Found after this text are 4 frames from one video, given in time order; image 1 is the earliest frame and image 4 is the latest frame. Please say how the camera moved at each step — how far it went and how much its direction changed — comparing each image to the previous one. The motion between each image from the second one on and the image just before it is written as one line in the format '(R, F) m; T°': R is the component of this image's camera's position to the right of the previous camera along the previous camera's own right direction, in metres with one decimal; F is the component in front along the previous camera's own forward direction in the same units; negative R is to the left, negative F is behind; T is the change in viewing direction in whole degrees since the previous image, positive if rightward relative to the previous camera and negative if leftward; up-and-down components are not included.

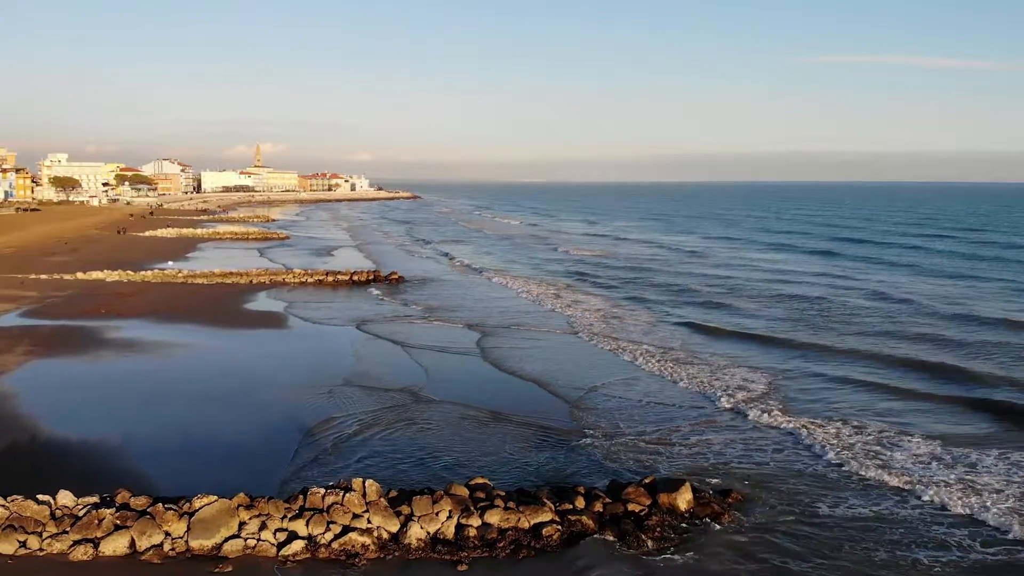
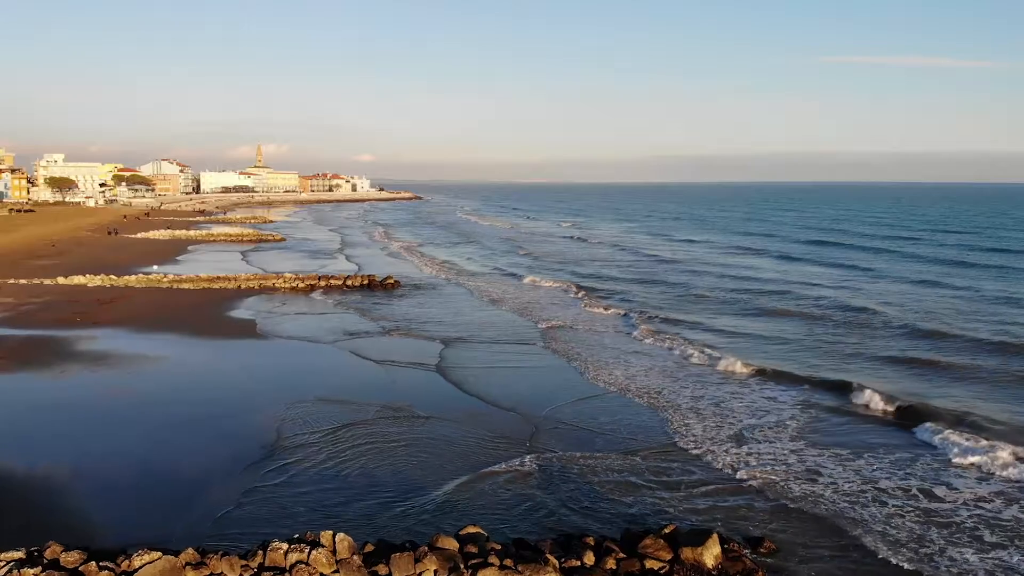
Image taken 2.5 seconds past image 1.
(0.0, +1.2) m; 0°
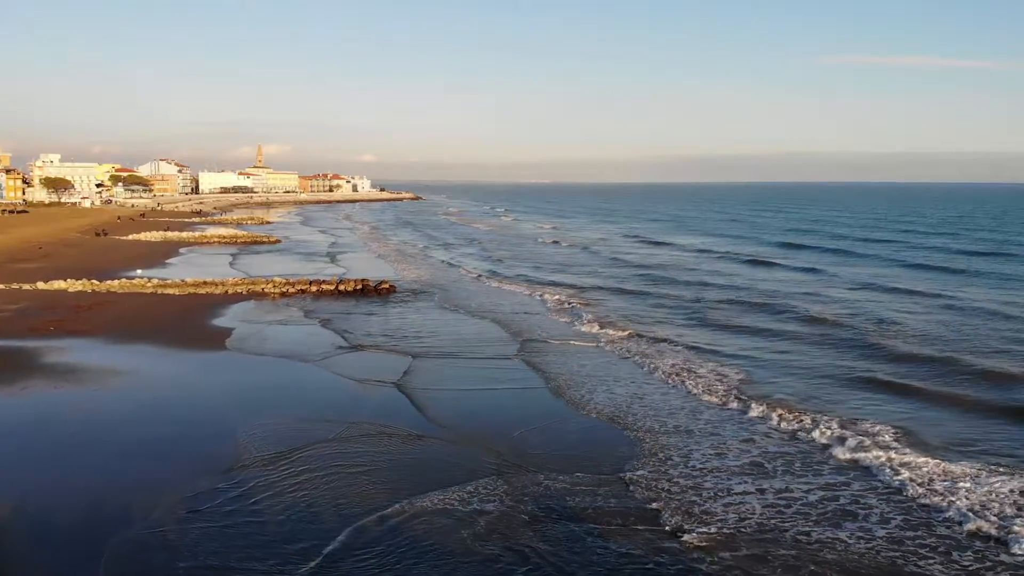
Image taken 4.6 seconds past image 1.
(+0.1, +1.0) m; 0°
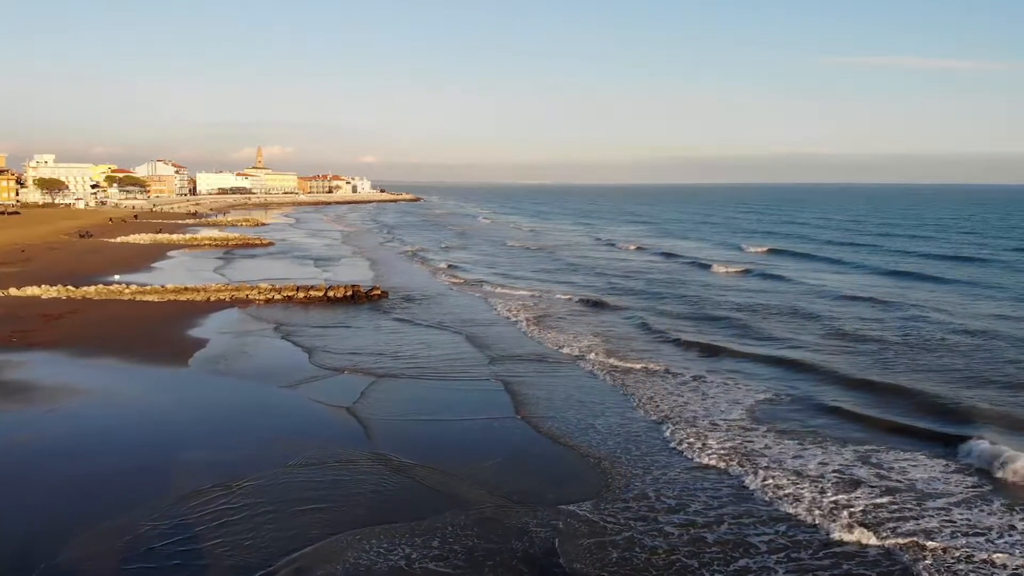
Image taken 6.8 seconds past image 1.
(0.0, +1.3) m; 0°
